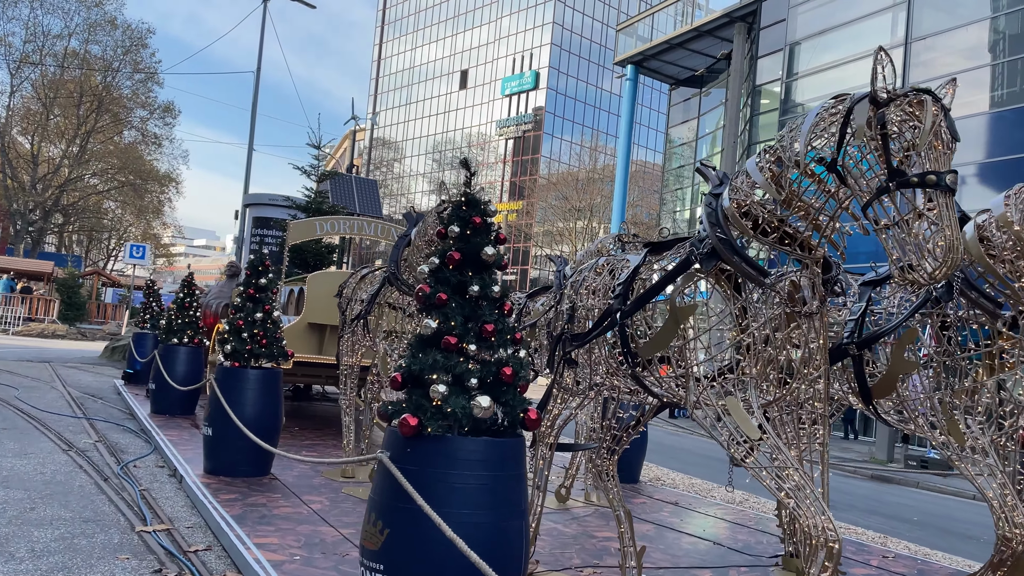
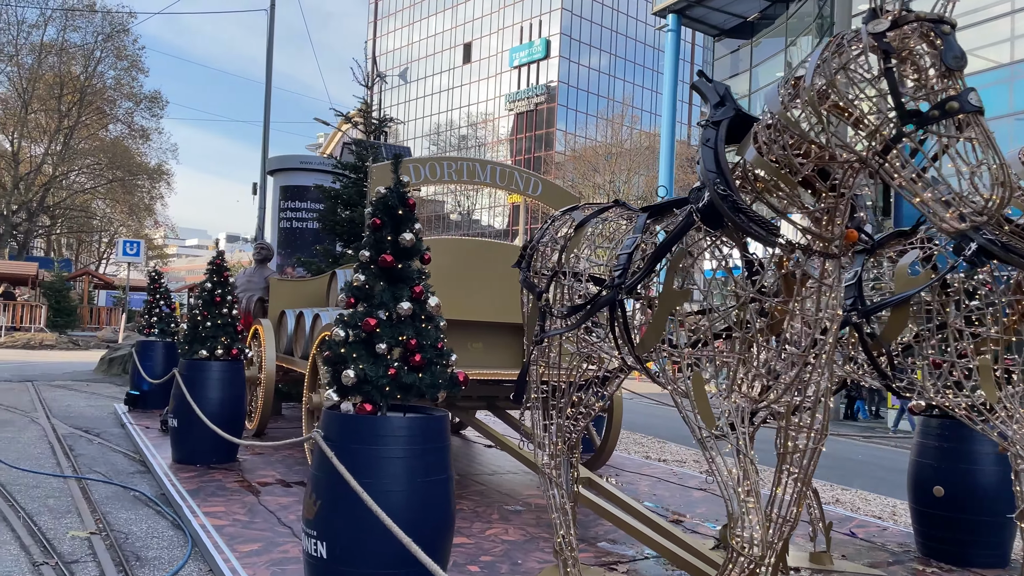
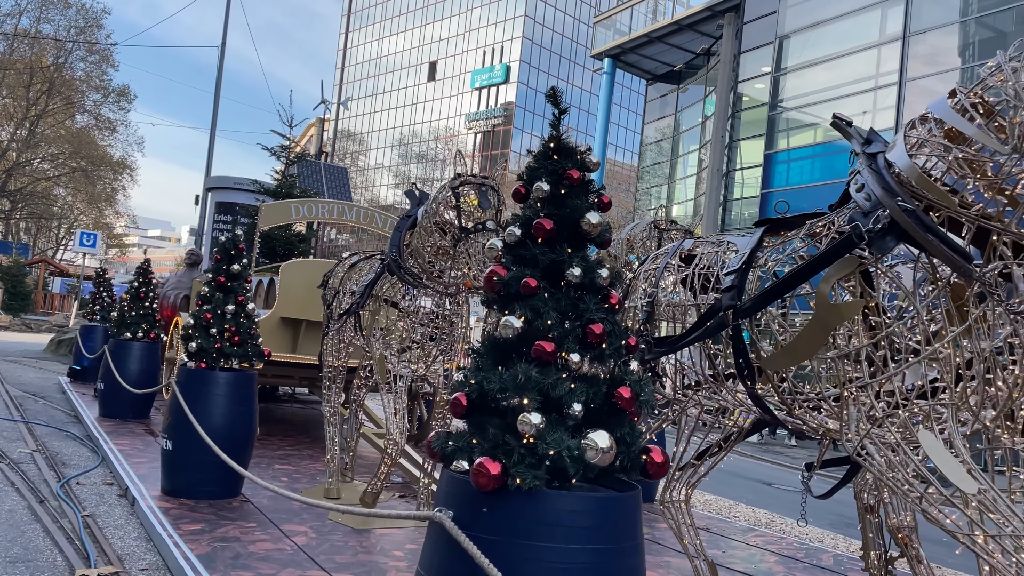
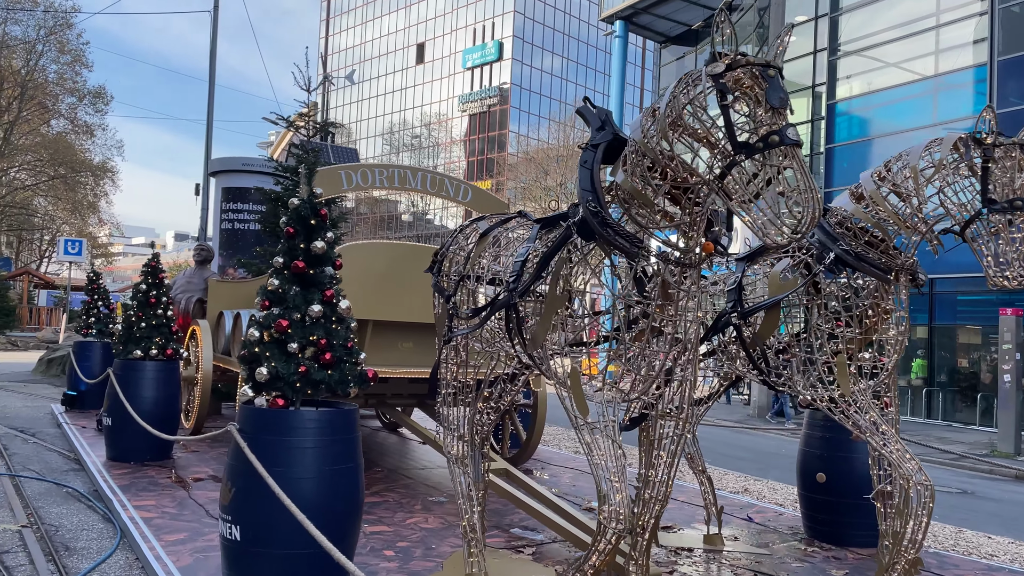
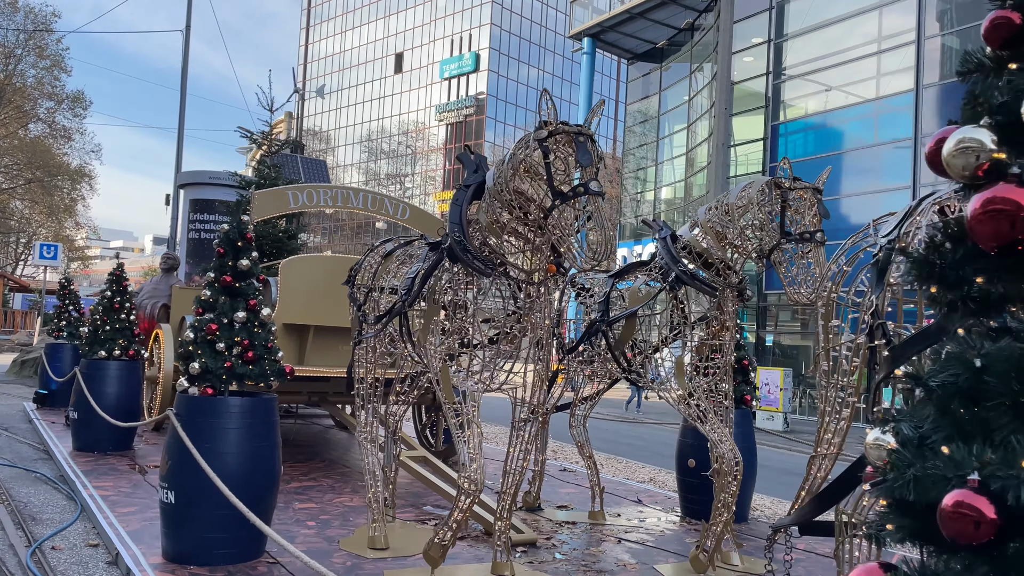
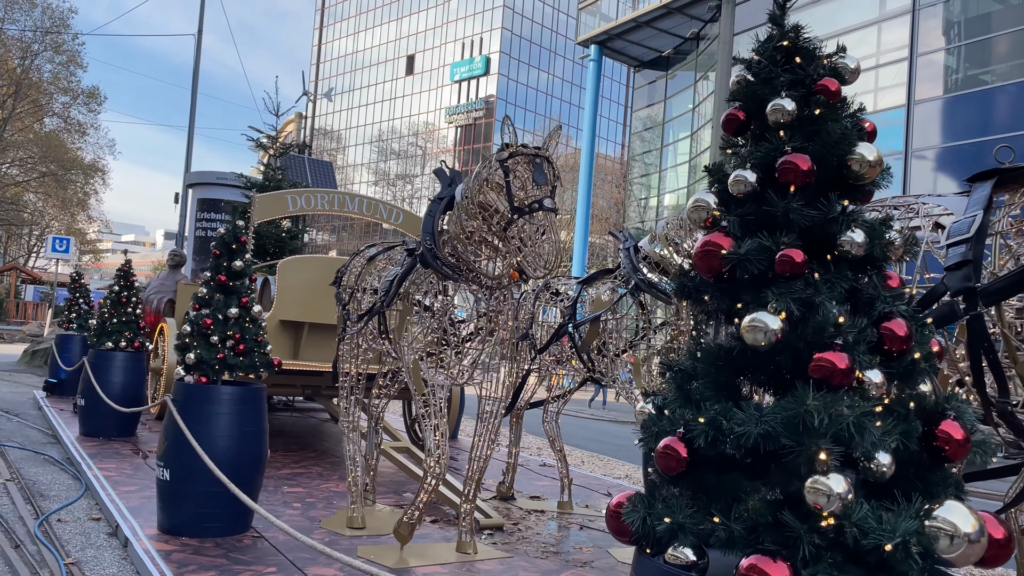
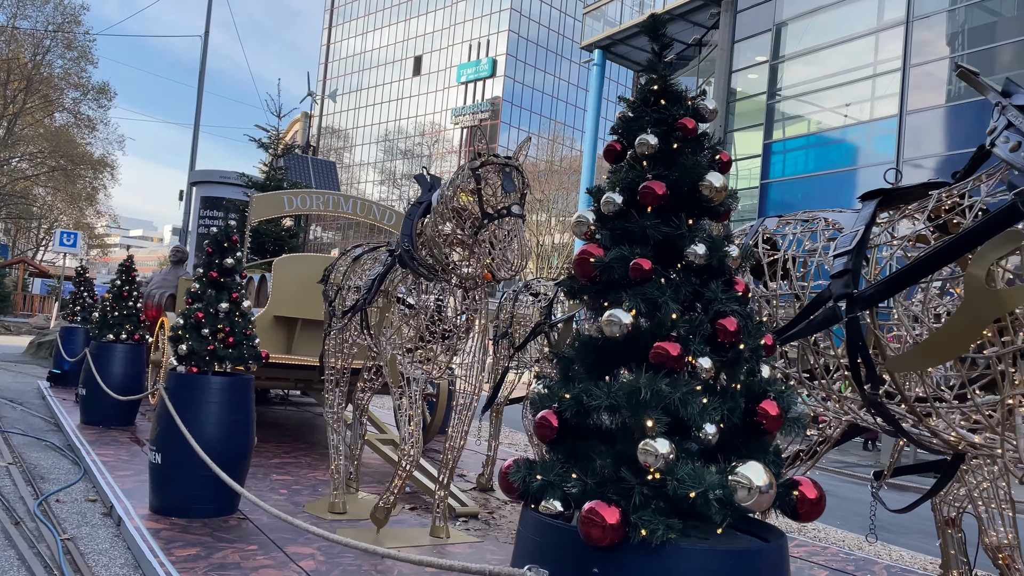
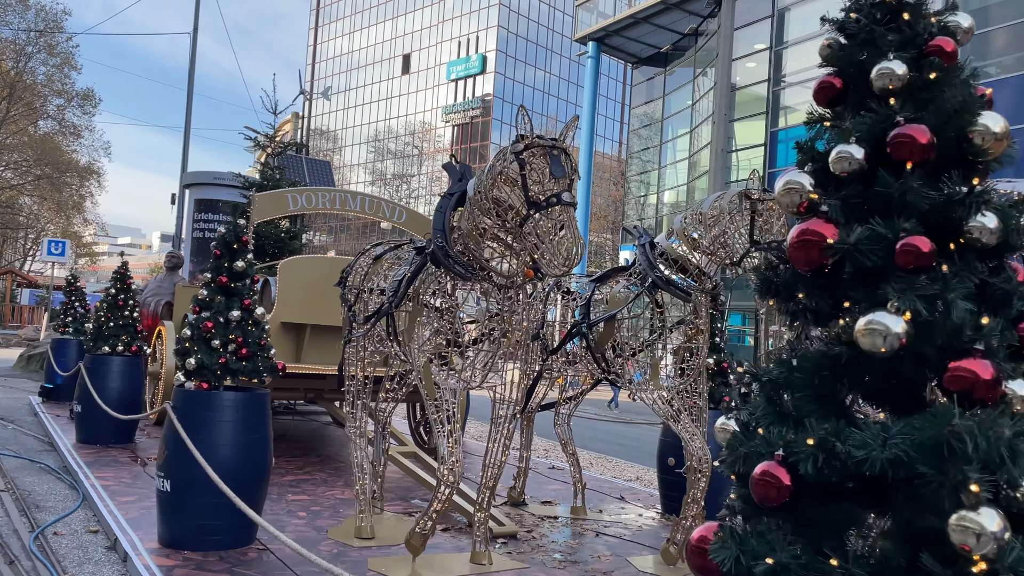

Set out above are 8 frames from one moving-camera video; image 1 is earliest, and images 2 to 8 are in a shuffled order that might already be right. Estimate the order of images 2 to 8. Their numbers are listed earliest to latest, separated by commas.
3, 7, 6, 8, 5, 4, 2
